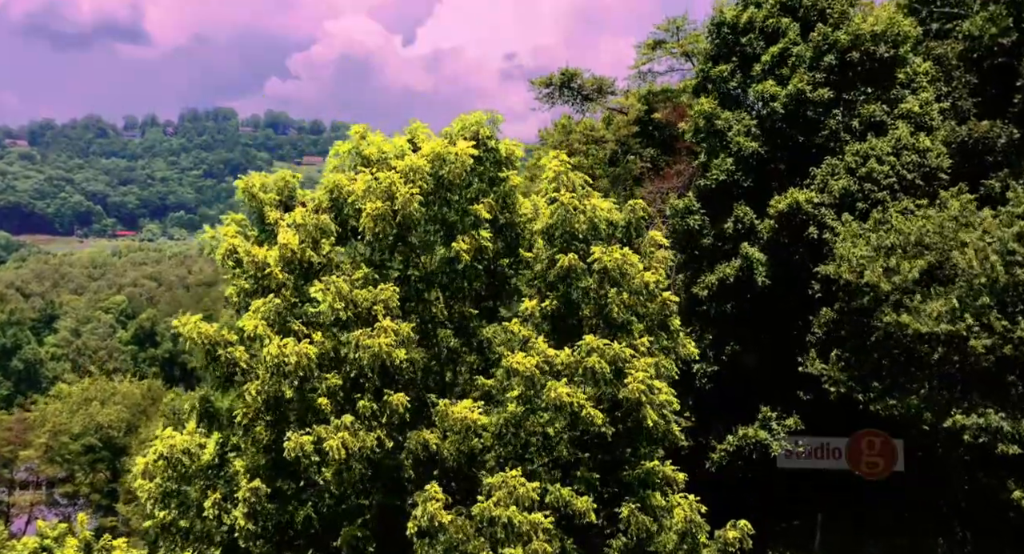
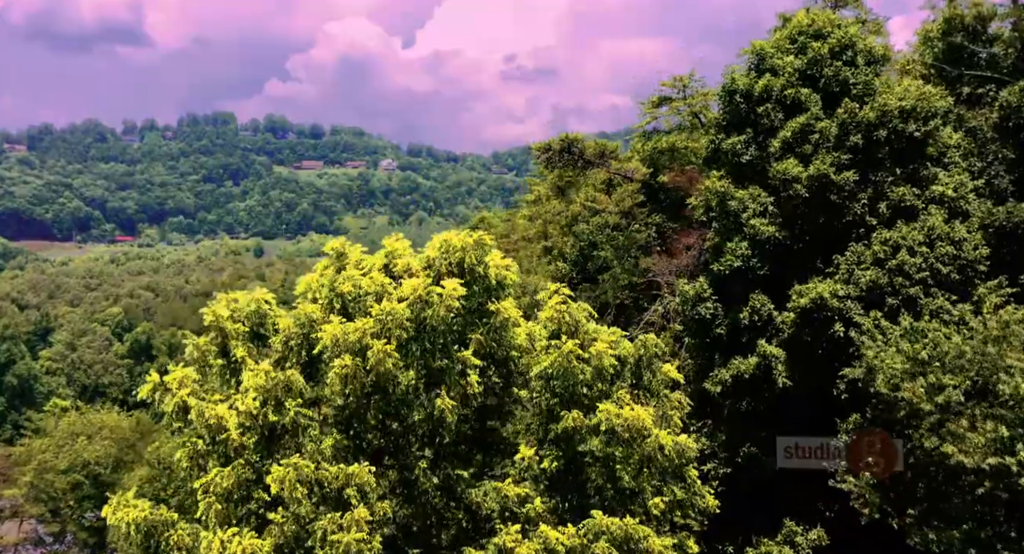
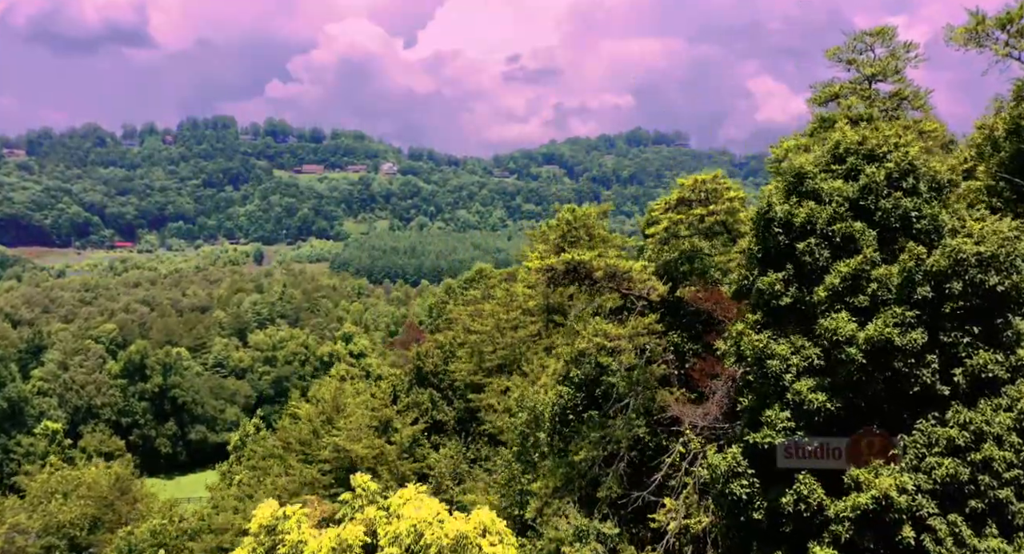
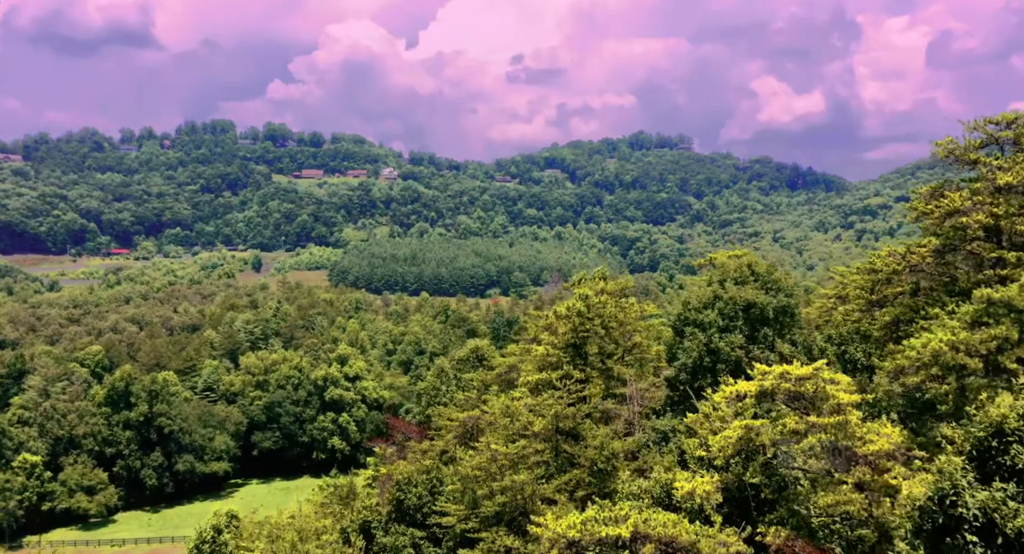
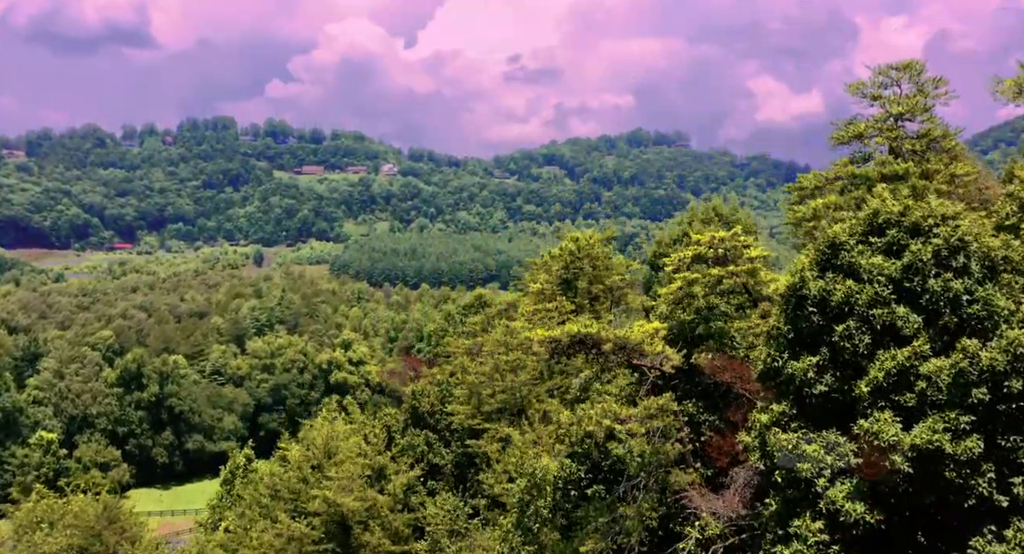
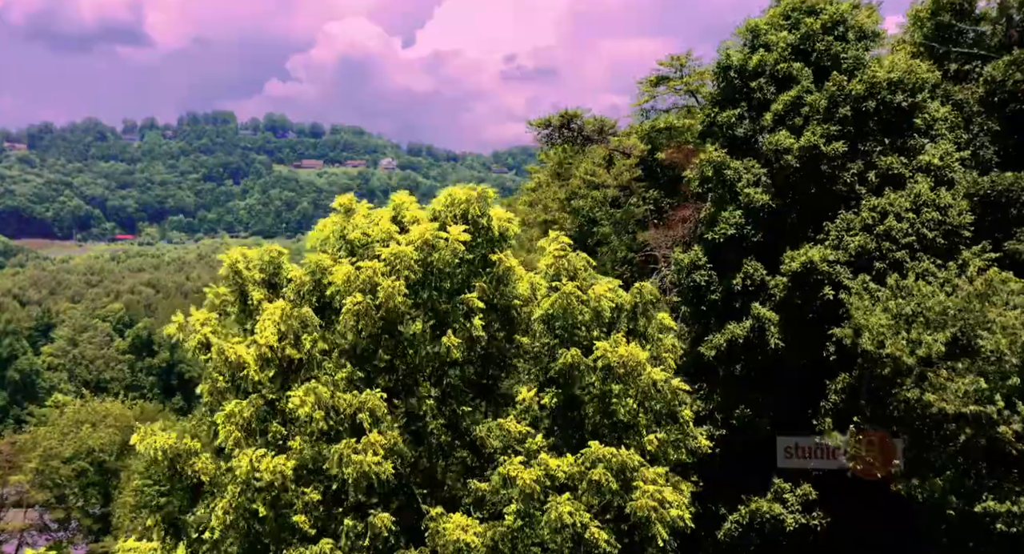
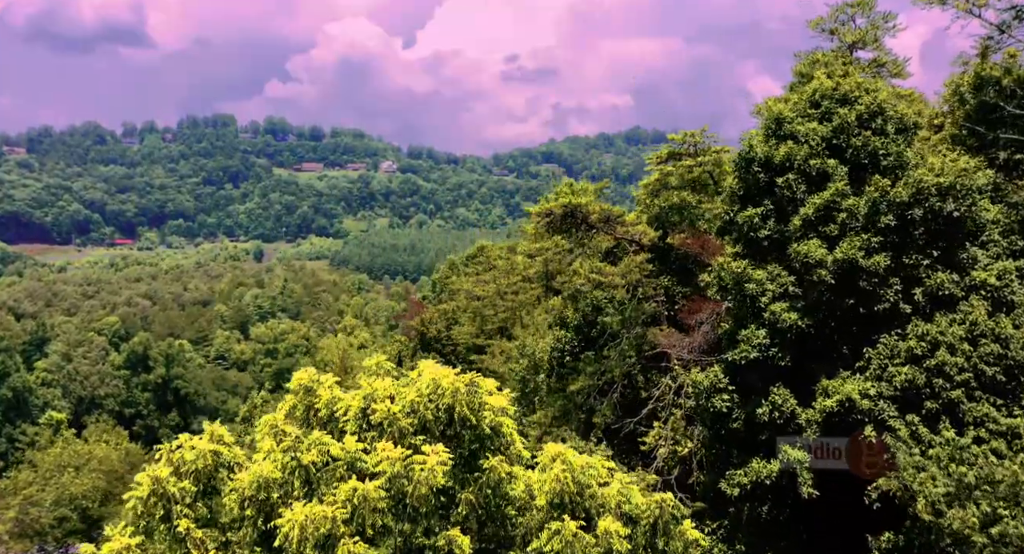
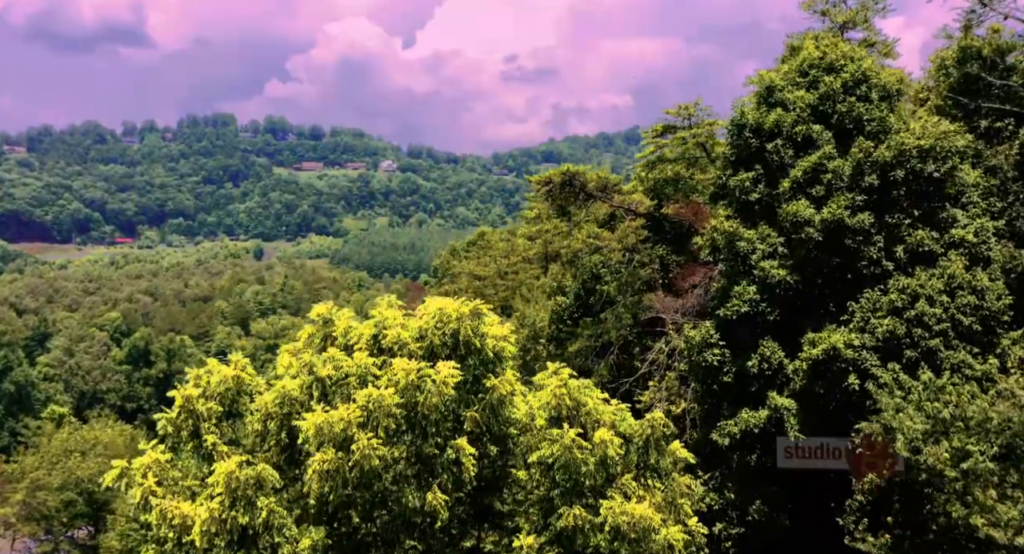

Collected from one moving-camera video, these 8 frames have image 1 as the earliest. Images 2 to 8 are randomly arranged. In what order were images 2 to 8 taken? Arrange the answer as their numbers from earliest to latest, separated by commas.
6, 2, 8, 7, 3, 5, 4
